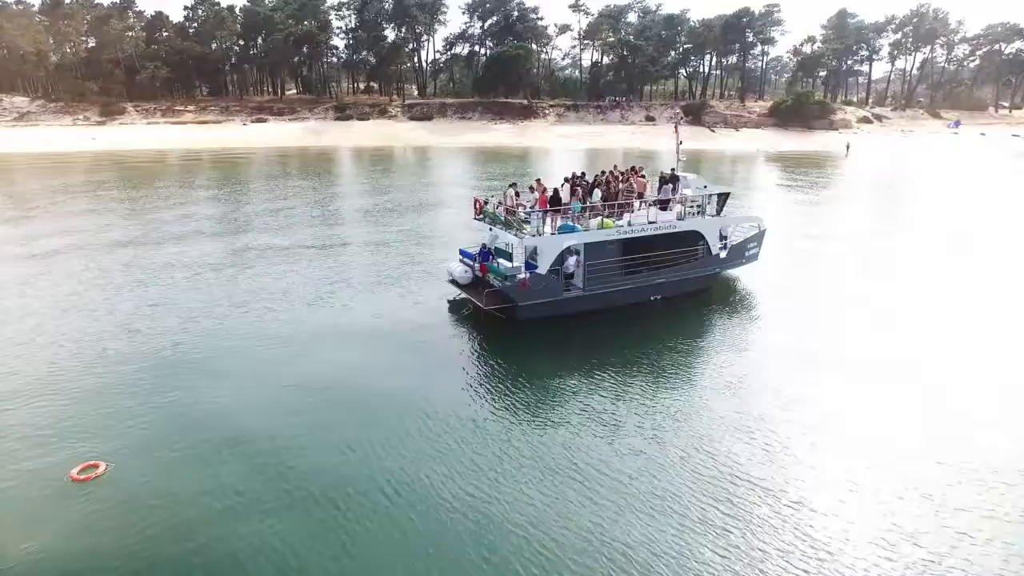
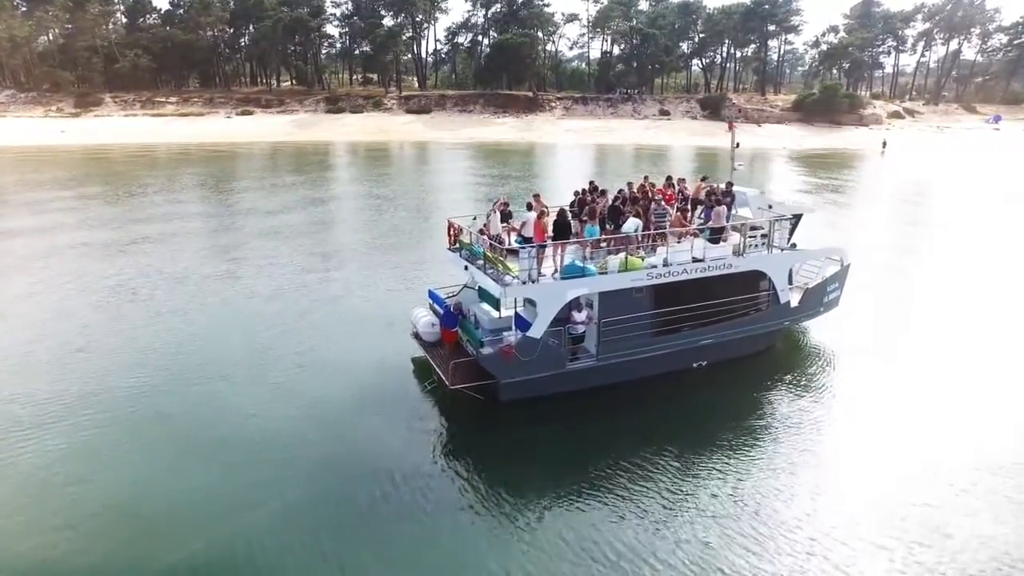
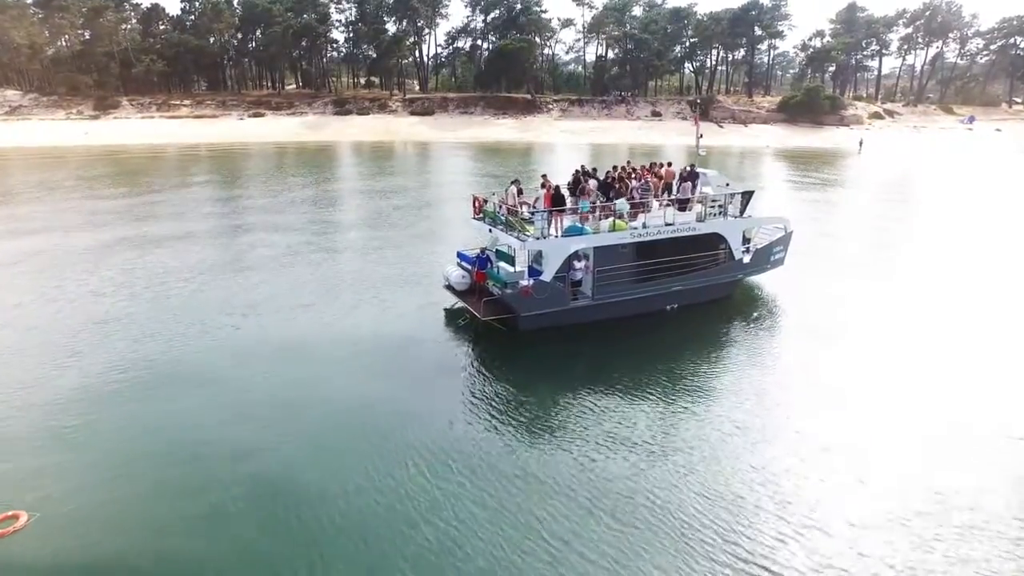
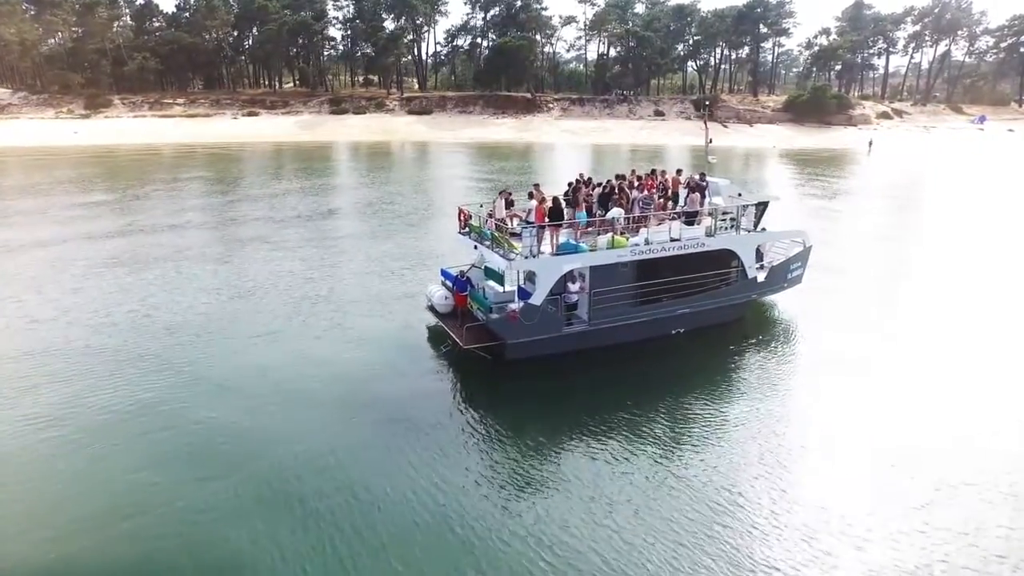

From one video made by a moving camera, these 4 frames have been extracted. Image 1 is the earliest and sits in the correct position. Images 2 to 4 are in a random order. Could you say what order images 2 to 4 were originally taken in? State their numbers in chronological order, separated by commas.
3, 4, 2
